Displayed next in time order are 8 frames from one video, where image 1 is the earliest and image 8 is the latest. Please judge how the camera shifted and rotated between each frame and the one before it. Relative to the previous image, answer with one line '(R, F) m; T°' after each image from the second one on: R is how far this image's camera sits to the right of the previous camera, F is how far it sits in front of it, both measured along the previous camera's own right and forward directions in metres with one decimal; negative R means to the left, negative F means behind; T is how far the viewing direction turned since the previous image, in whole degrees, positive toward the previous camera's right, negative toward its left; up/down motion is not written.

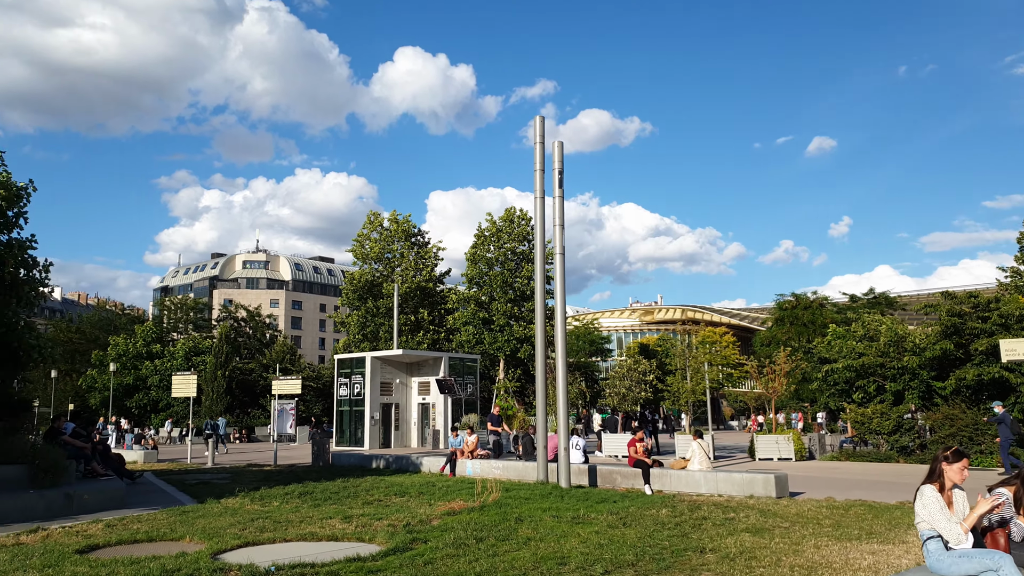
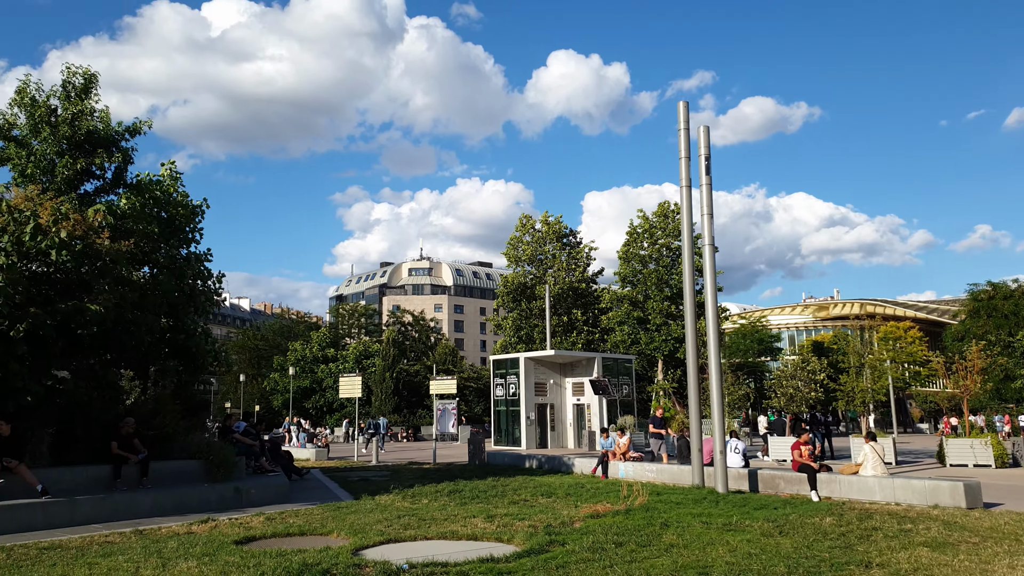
(+0.3, +0.4) m; -12°
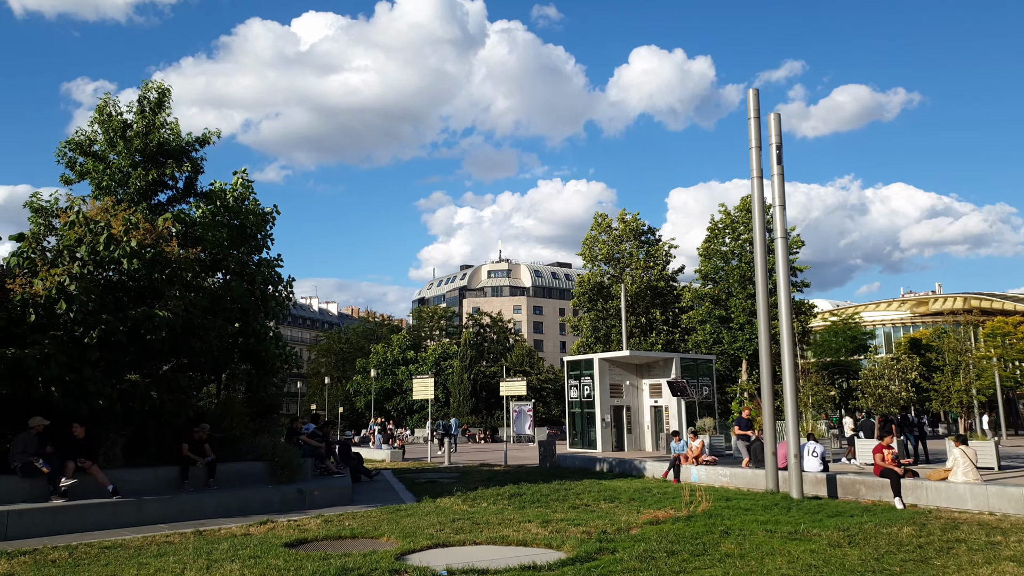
(+0.4, +0.3) m; -6°
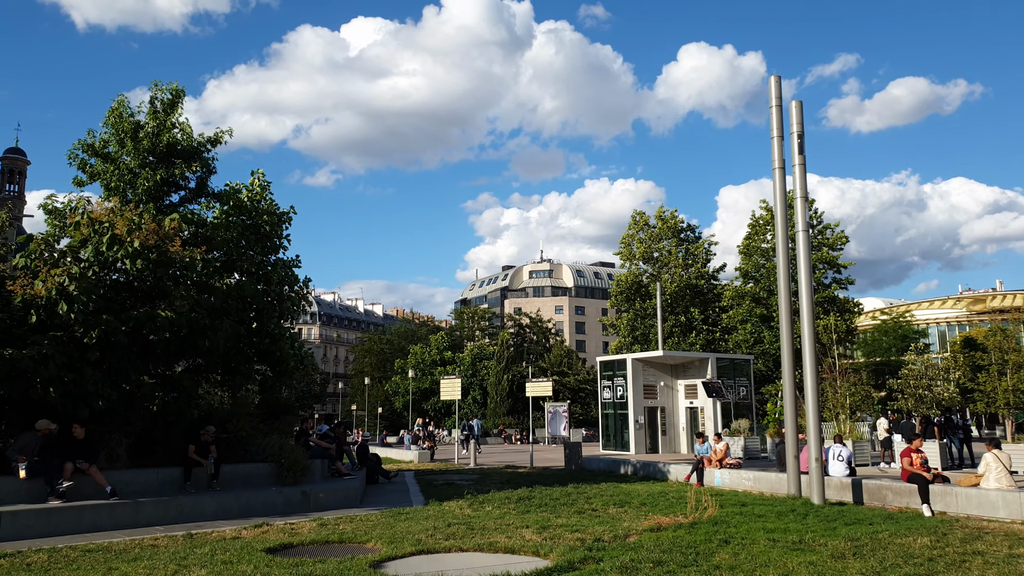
(+0.7, +0.4) m; -3°
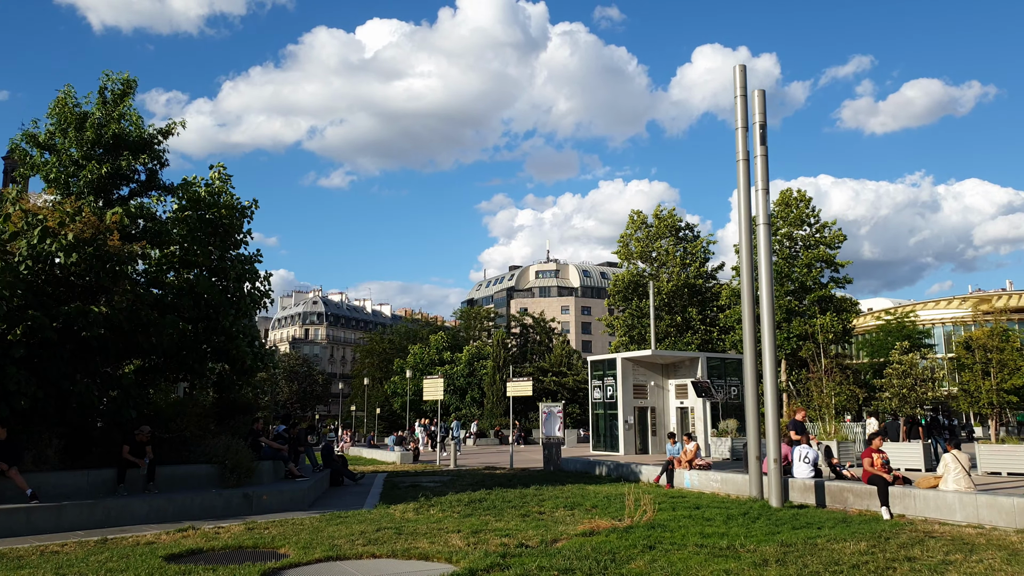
(+1.1, +0.4) m; -1°
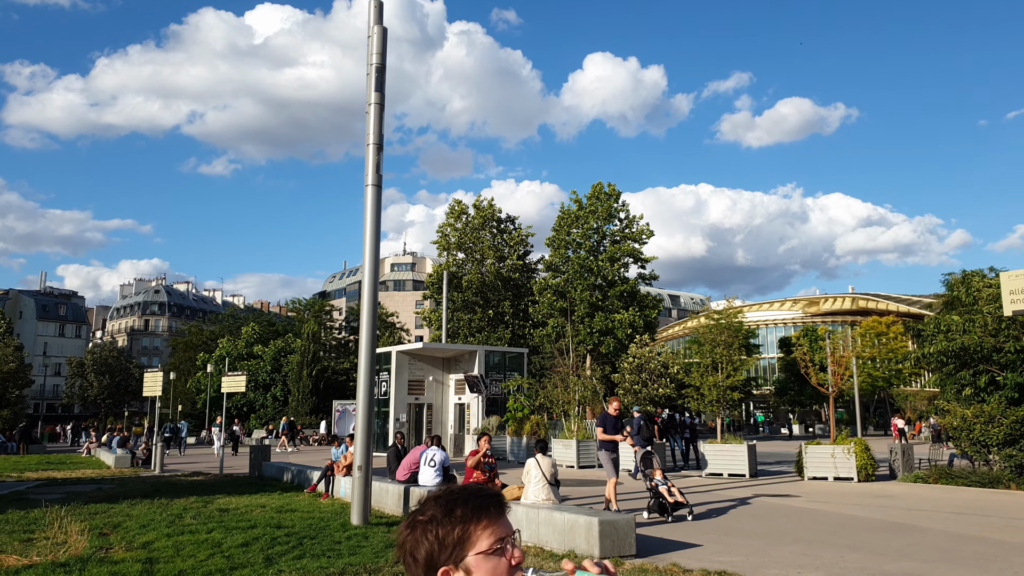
(+4.9, +2.1) m; +9°
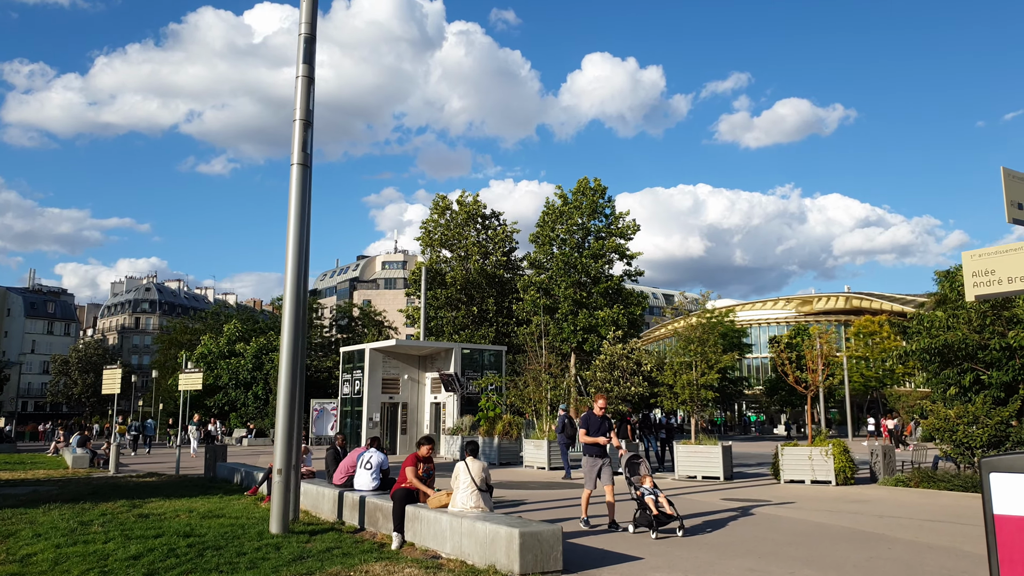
(+0.8, +0.9) m; 0°
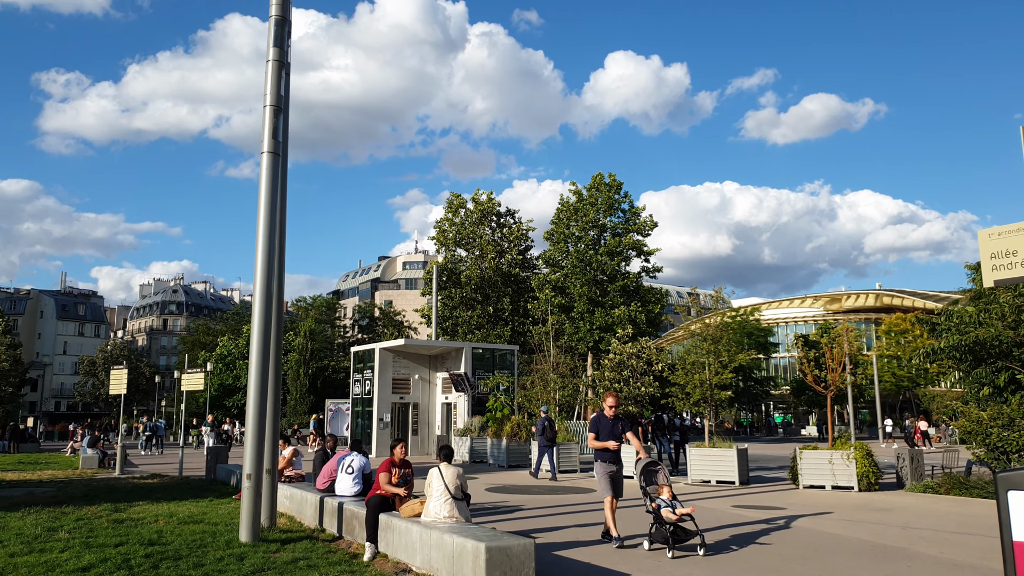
(+0.5, +0.6) m; -2°
